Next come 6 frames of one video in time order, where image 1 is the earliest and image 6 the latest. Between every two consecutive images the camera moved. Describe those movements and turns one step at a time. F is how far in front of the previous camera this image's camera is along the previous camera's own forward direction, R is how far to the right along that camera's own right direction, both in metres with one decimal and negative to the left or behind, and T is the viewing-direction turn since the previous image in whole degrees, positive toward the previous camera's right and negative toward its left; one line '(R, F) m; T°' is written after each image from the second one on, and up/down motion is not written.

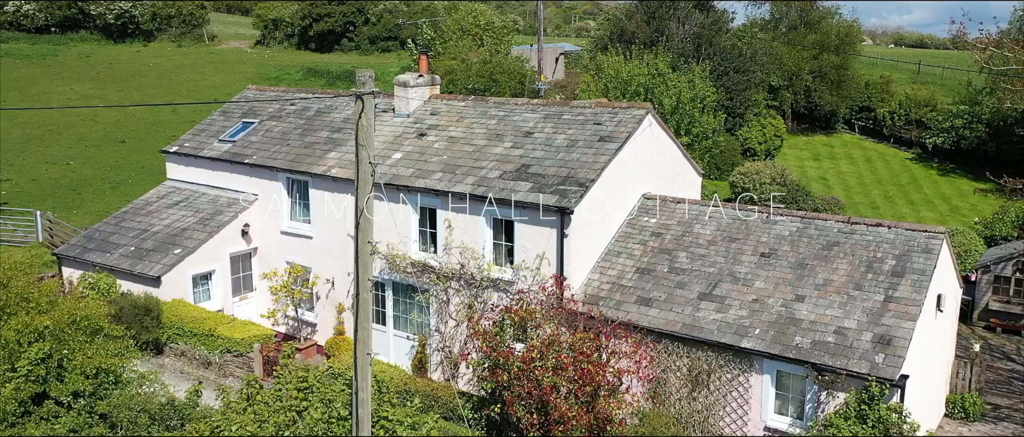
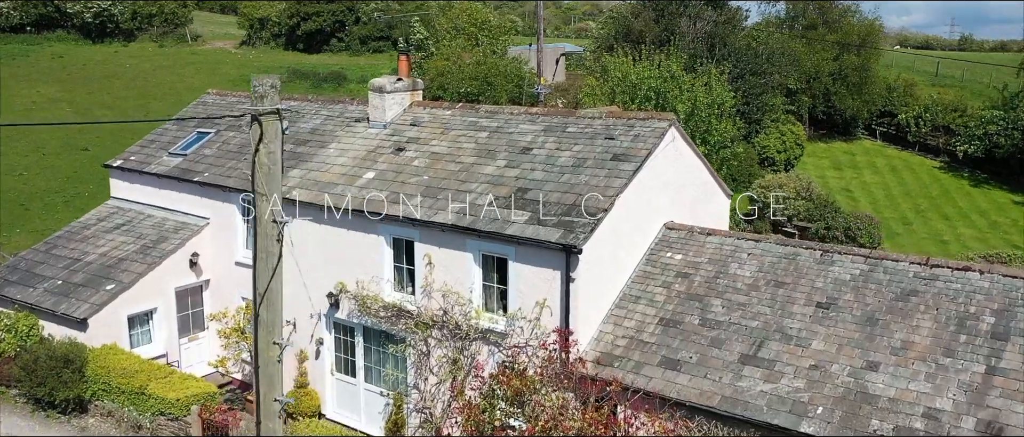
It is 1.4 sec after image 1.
(+0.1, +2.7) m; 0°
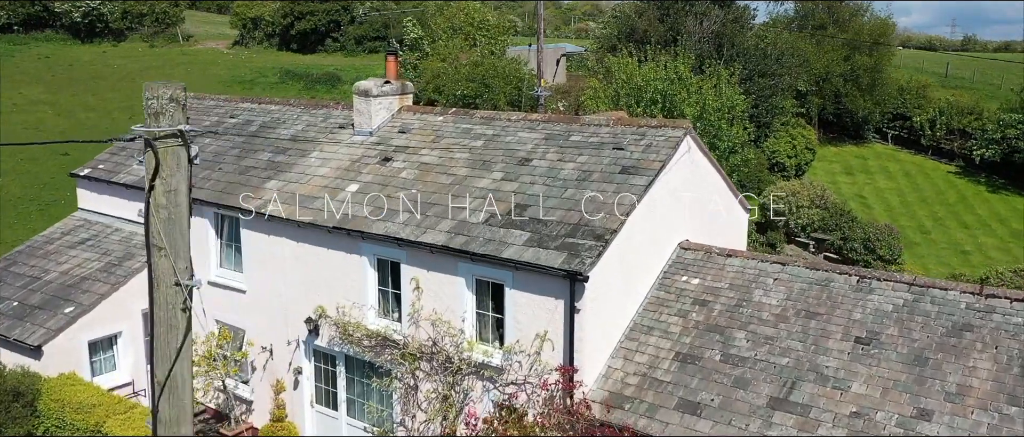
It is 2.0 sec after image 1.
(0.0, +1.3) m; 0°
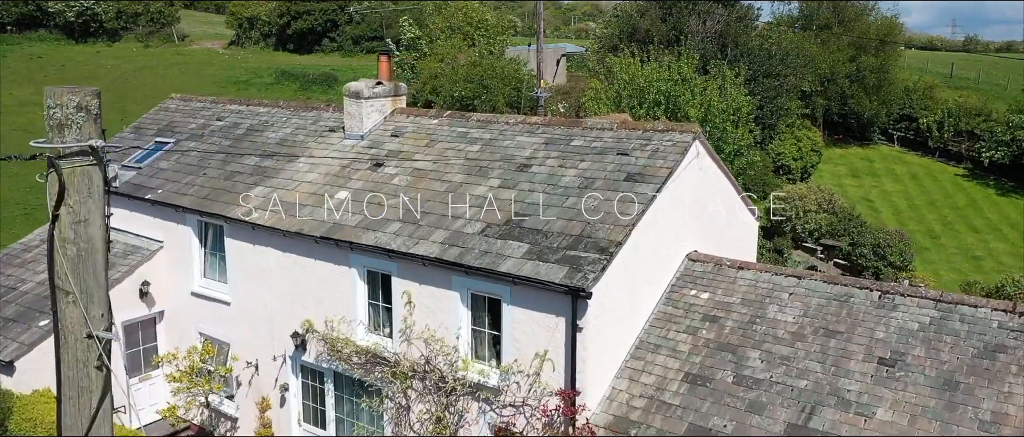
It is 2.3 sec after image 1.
(0.0, +0.7) m; 0°
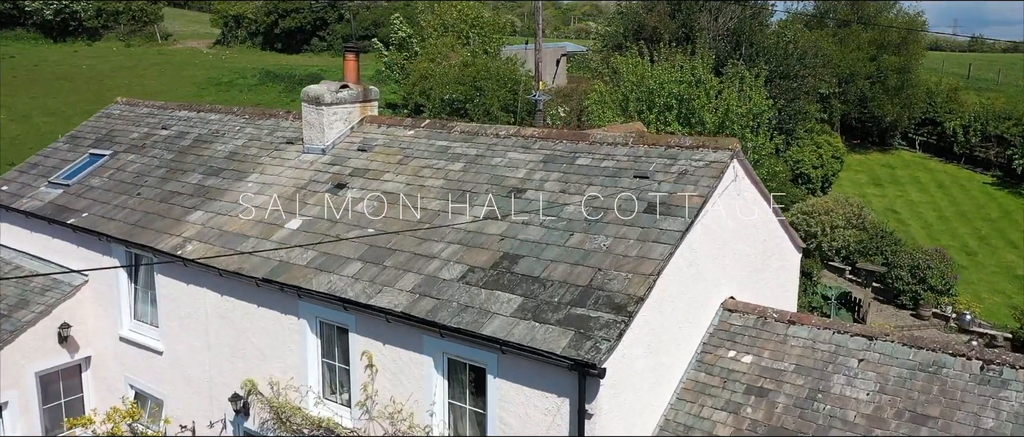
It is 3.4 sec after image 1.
(+0.1, +2.2) m; 0°
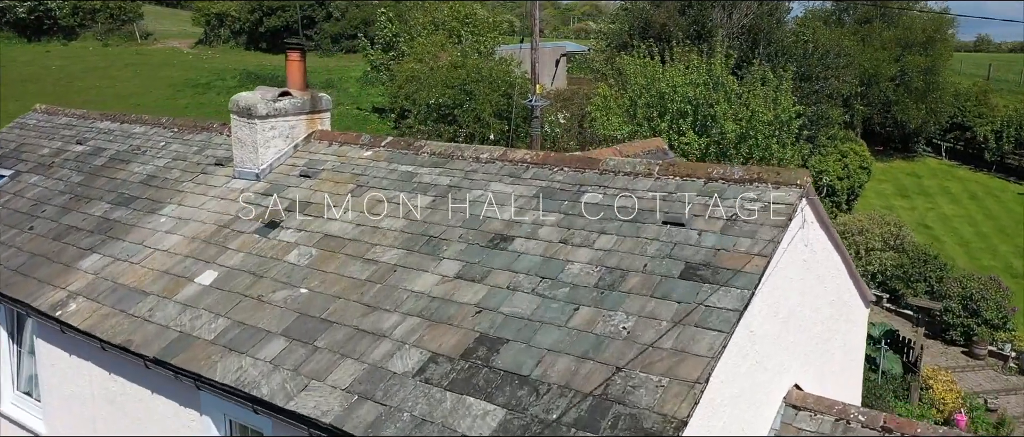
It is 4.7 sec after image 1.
(+0.1, +2.4) m; 0°
